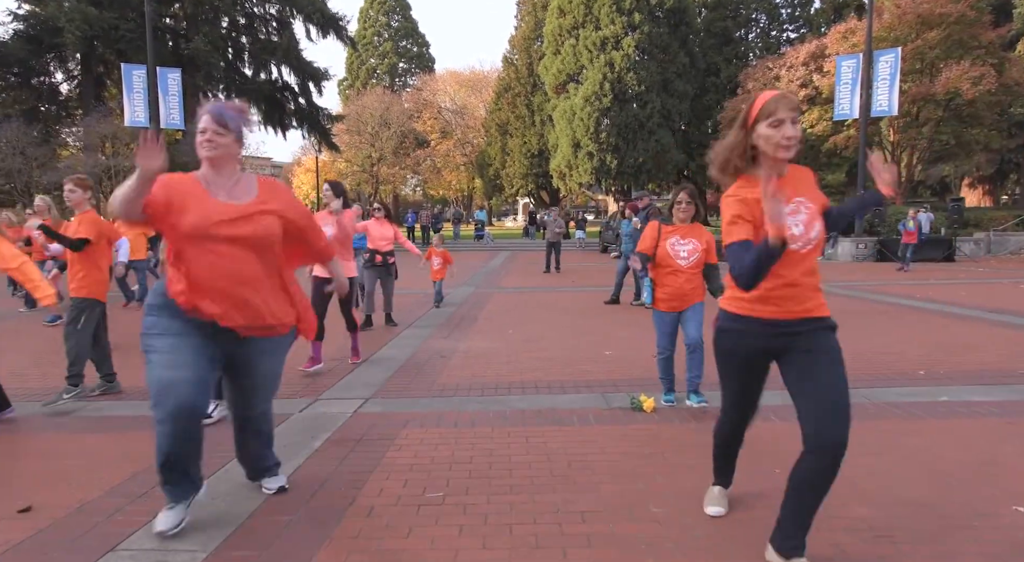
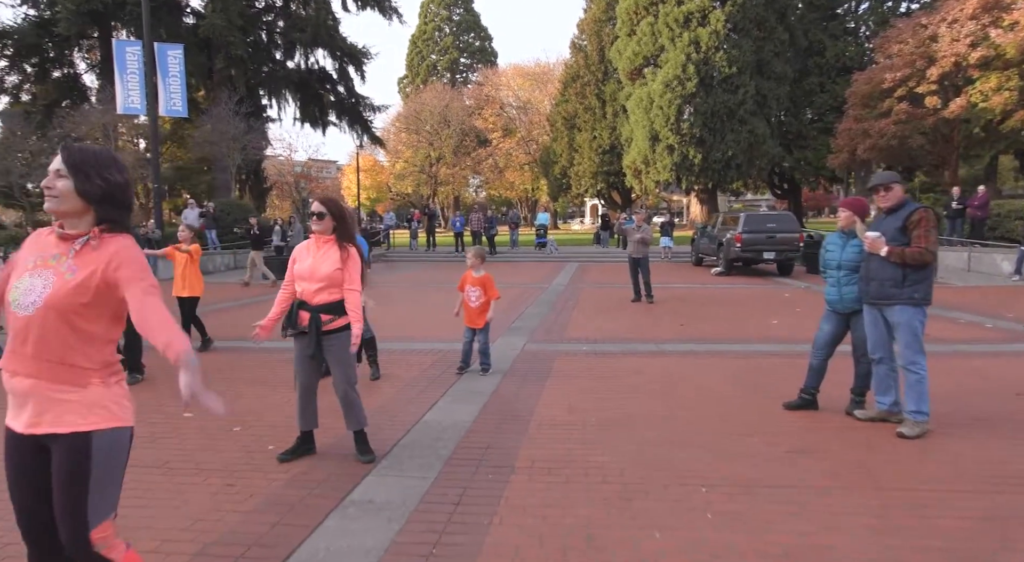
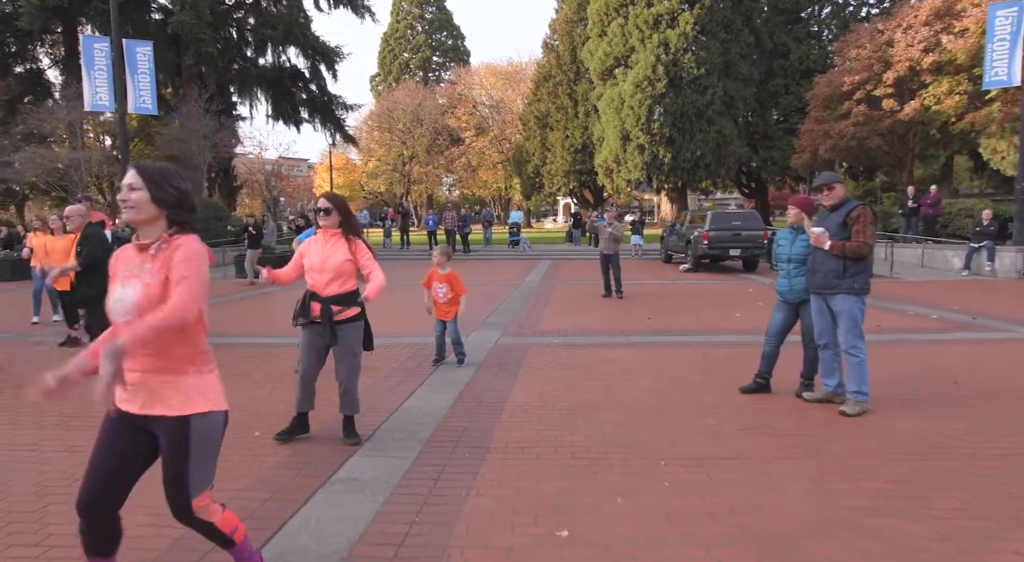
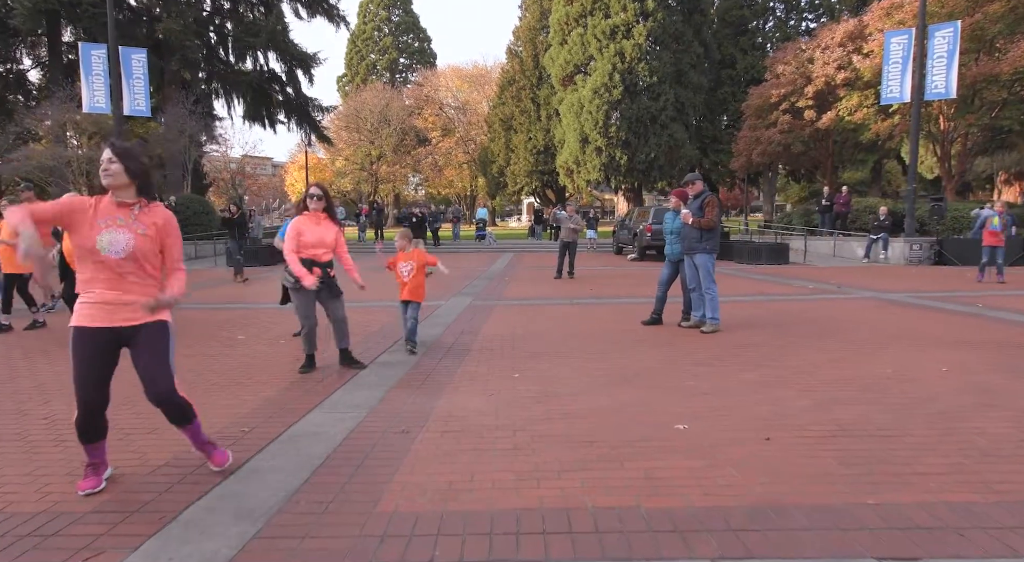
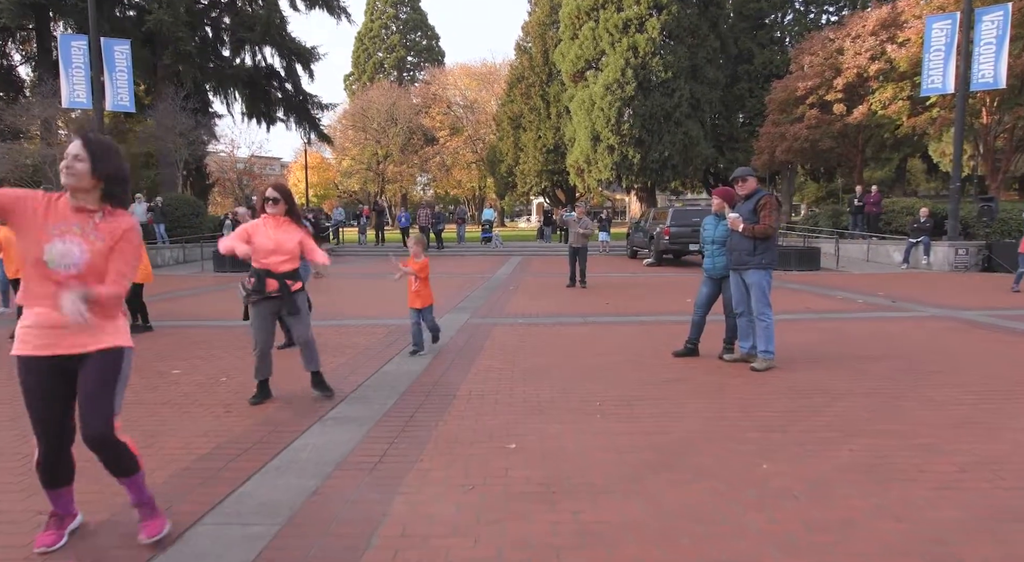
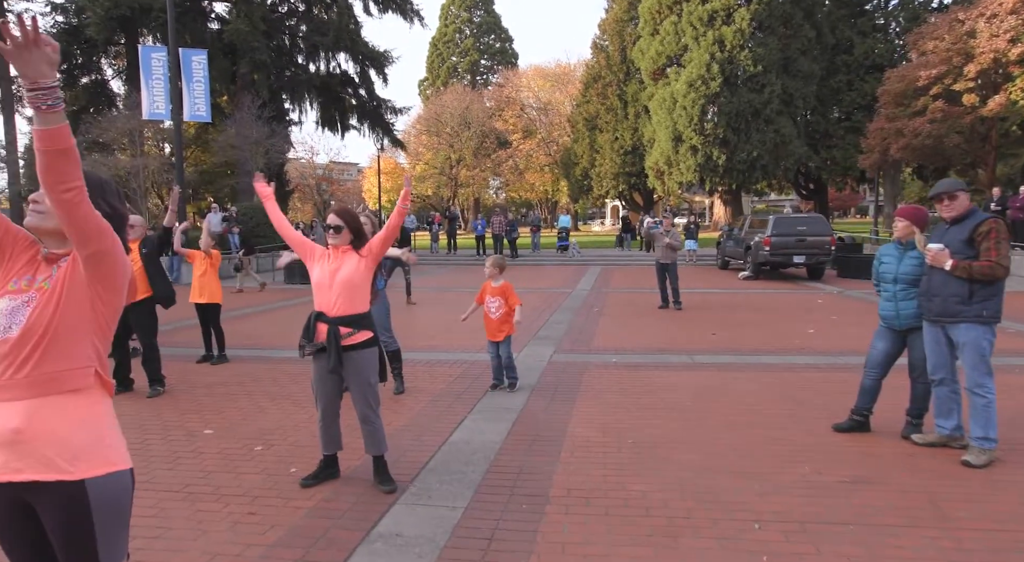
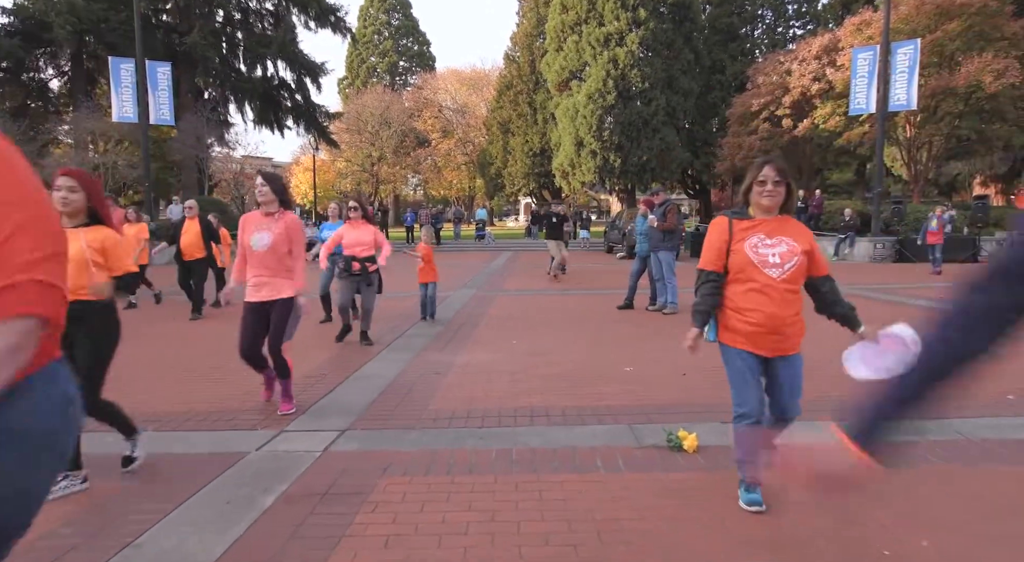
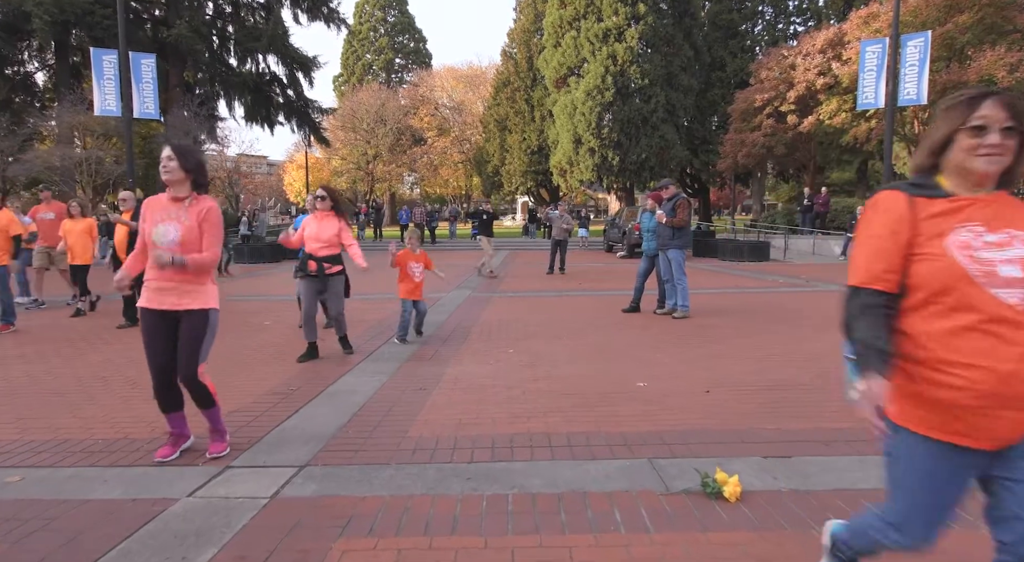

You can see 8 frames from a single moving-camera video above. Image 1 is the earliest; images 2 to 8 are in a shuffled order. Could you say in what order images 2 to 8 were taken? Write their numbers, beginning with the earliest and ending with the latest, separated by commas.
7, 8, 4, 5, 3, 2, 6
